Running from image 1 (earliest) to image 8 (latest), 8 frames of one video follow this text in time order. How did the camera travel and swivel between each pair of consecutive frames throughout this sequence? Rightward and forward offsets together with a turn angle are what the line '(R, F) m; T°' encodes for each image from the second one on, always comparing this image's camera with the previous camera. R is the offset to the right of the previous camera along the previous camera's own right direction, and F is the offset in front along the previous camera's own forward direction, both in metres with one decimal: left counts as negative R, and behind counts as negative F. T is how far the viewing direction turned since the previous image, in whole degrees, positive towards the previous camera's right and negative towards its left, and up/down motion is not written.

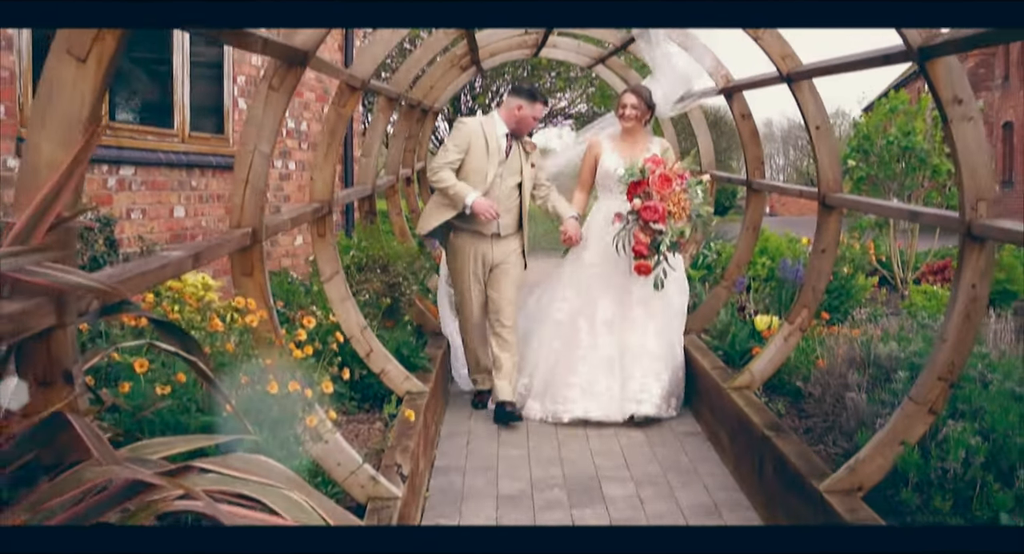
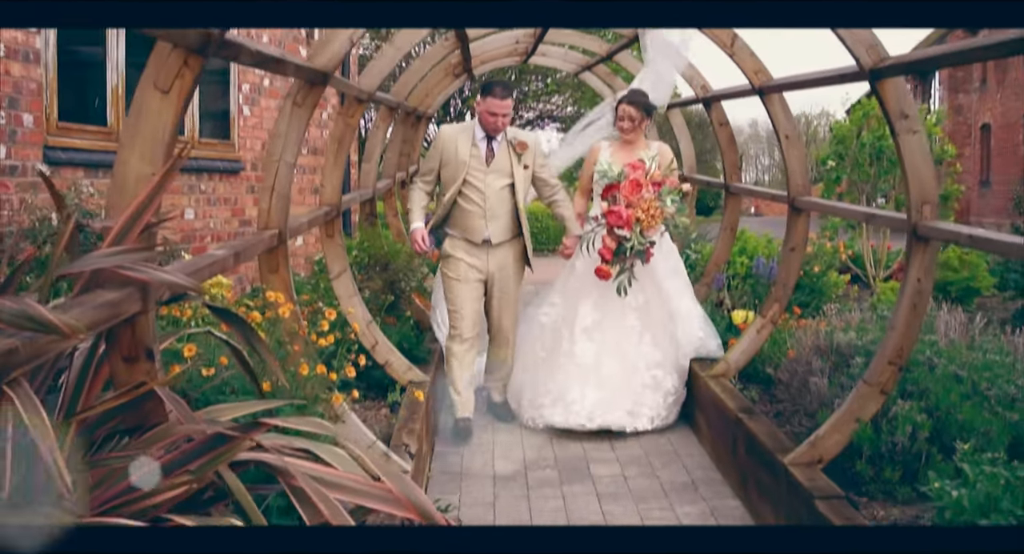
(0.0, -0.4) m; +1°
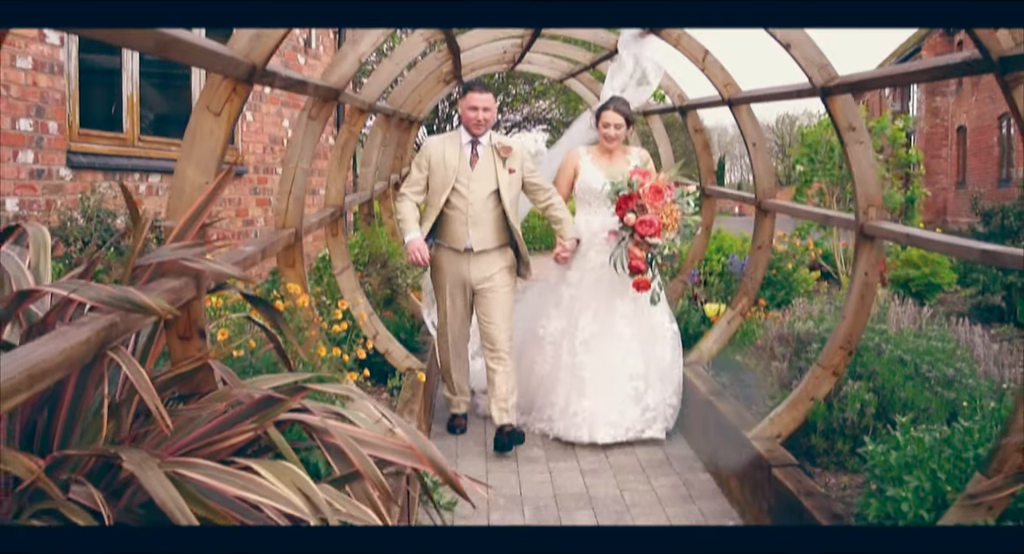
(0.0, -0.4) m; +1°
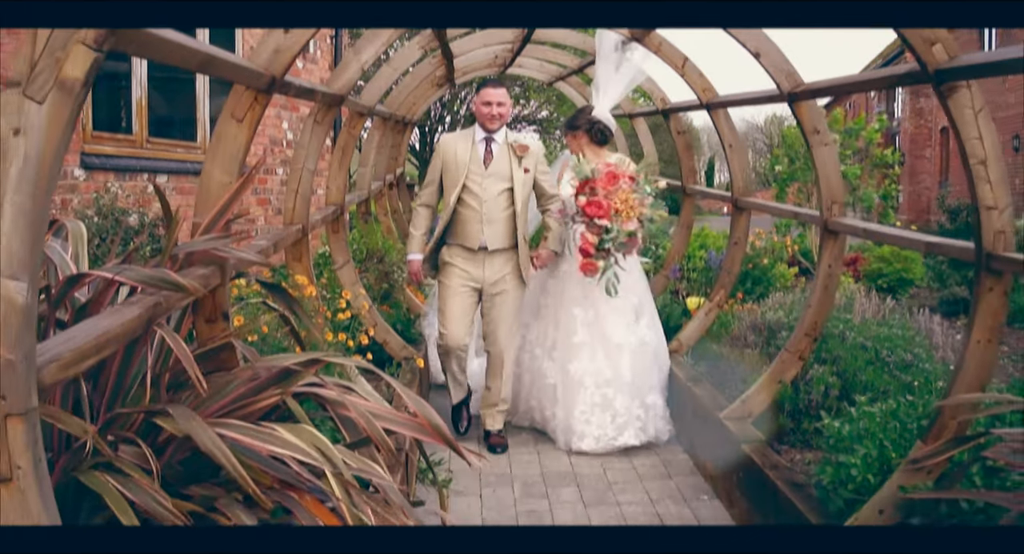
(0.0, -0.3) m; 0°
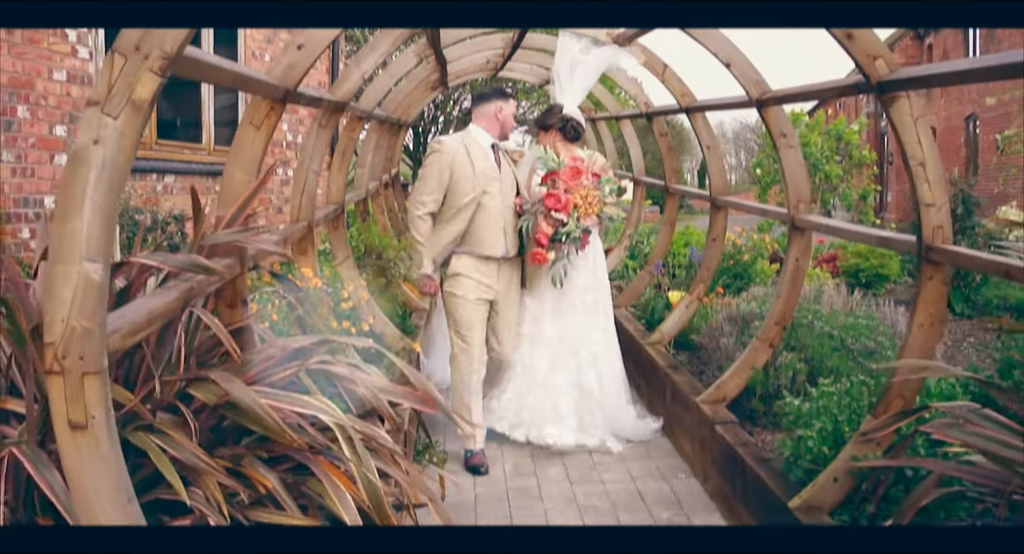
(0.0, -0.4) m; 0°
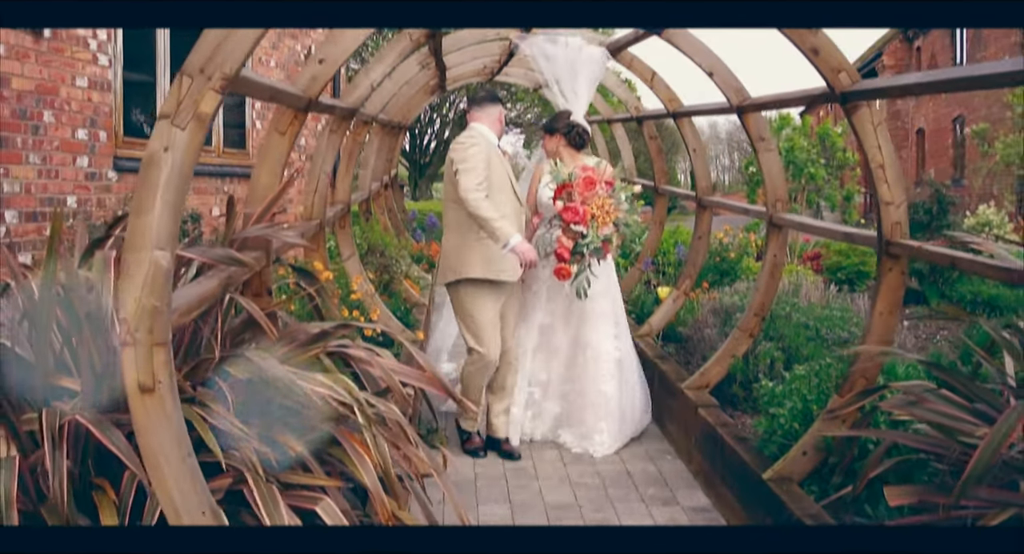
(0.0, -0.4) m; 0°
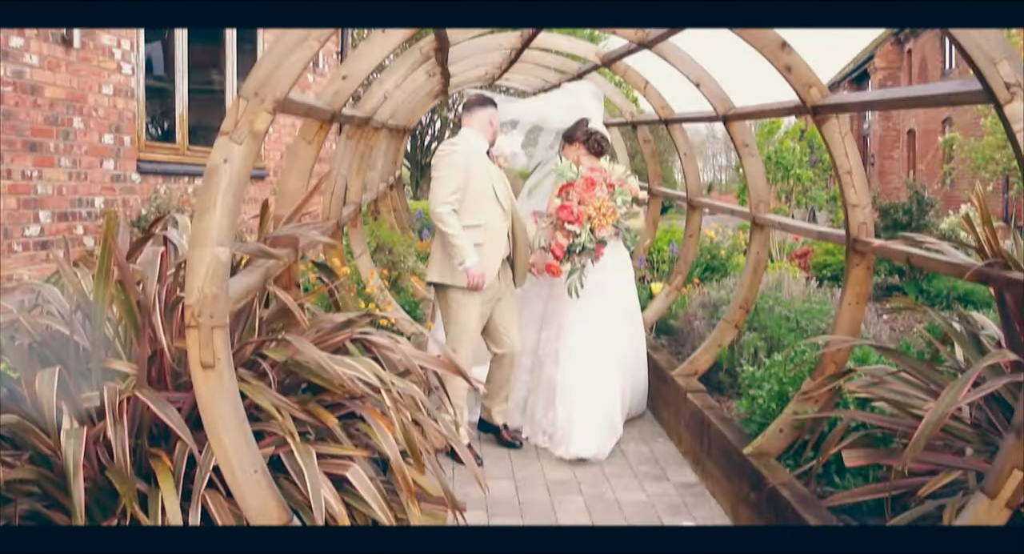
(0.0, -0.4) m; 0°
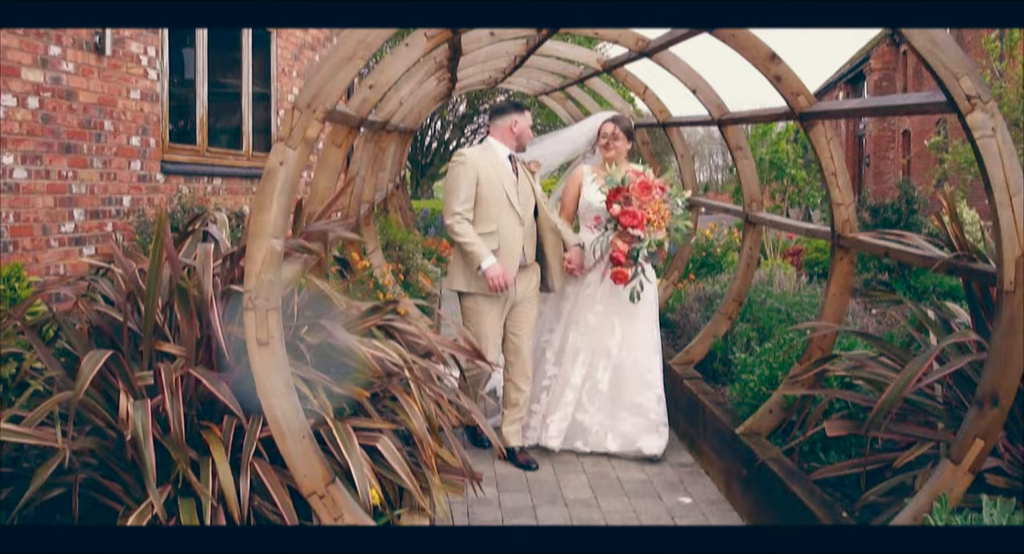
(-0.1, -0.4) m; 0°
